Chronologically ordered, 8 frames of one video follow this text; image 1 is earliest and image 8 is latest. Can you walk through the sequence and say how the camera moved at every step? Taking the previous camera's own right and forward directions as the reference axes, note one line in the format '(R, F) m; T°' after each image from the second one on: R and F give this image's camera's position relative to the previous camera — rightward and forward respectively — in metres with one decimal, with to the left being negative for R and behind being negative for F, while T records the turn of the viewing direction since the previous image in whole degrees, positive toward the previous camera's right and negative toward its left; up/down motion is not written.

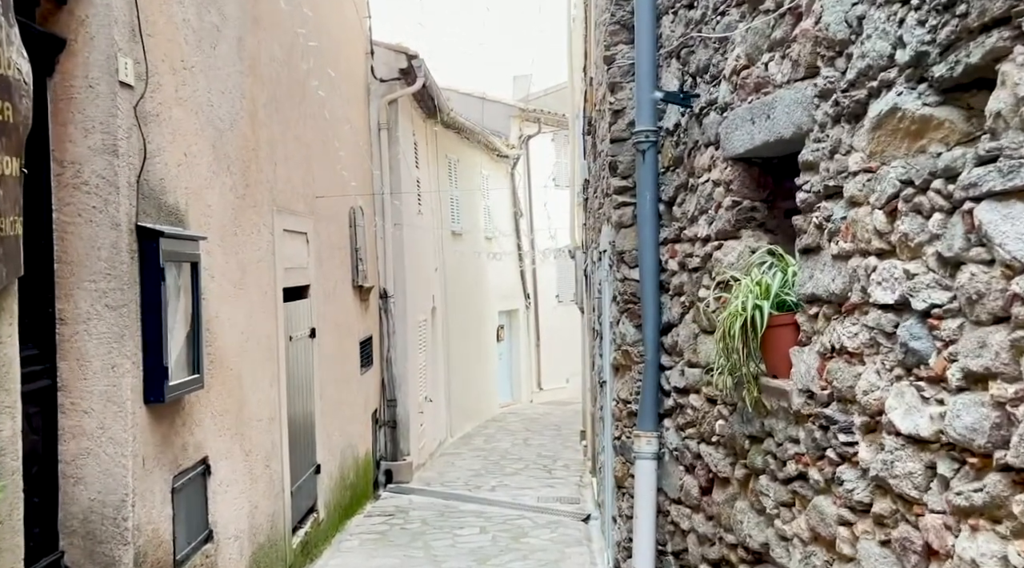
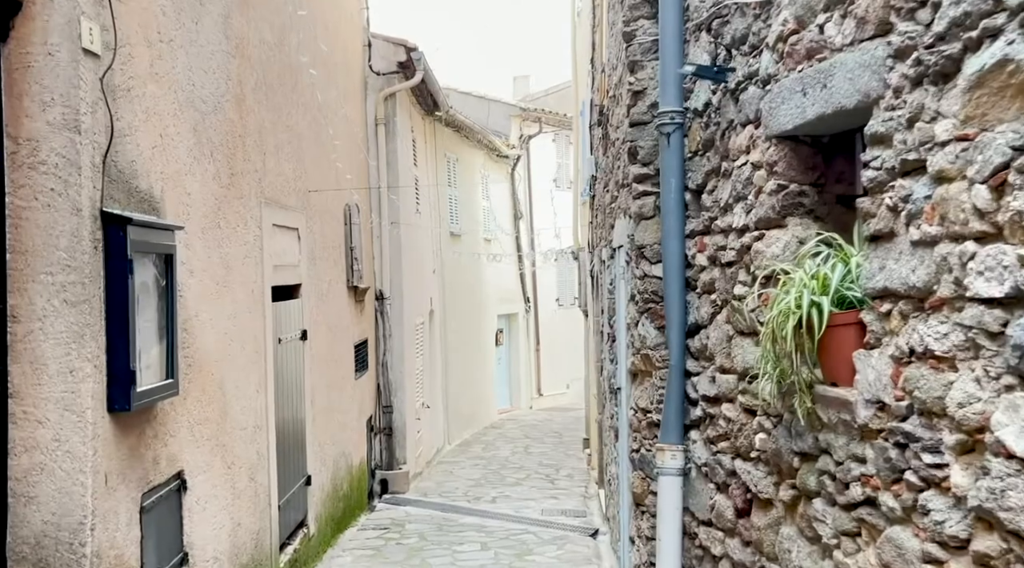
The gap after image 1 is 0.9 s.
(-0.1, +0.4) m; 0°
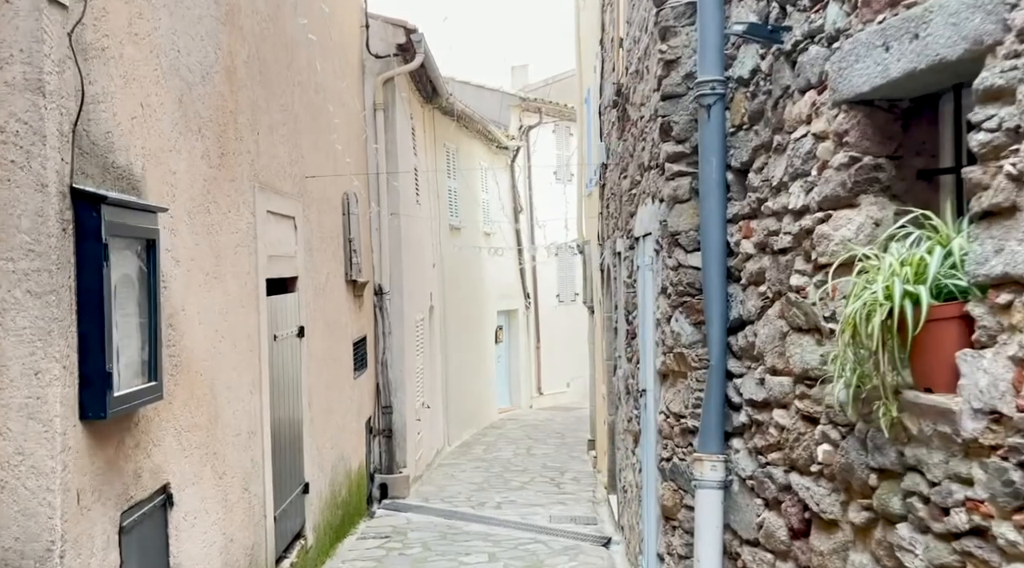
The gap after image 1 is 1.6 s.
(-0.1, +0.4) m; 0°
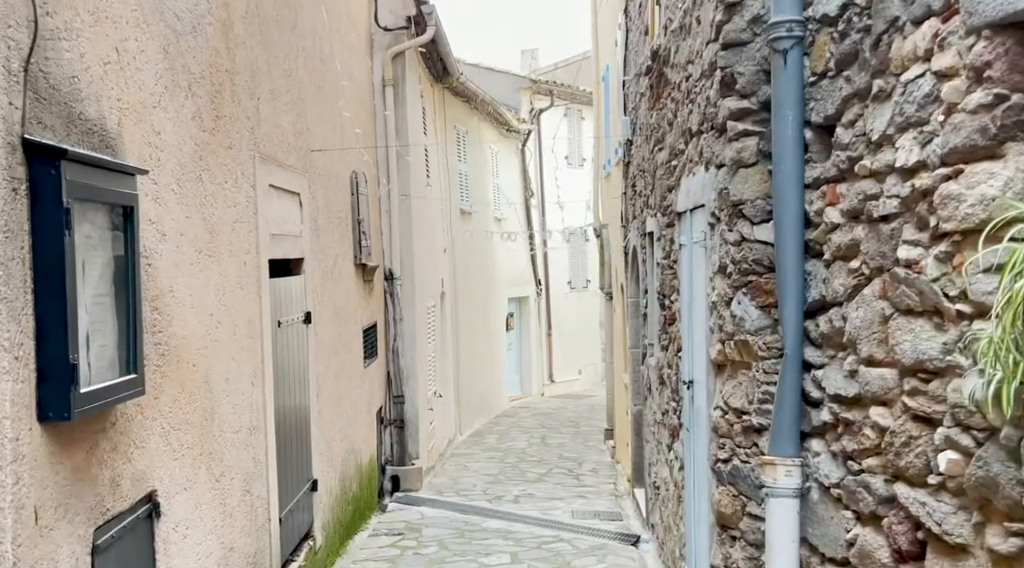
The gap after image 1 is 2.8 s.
(-0.1, +0.5) m; 0°
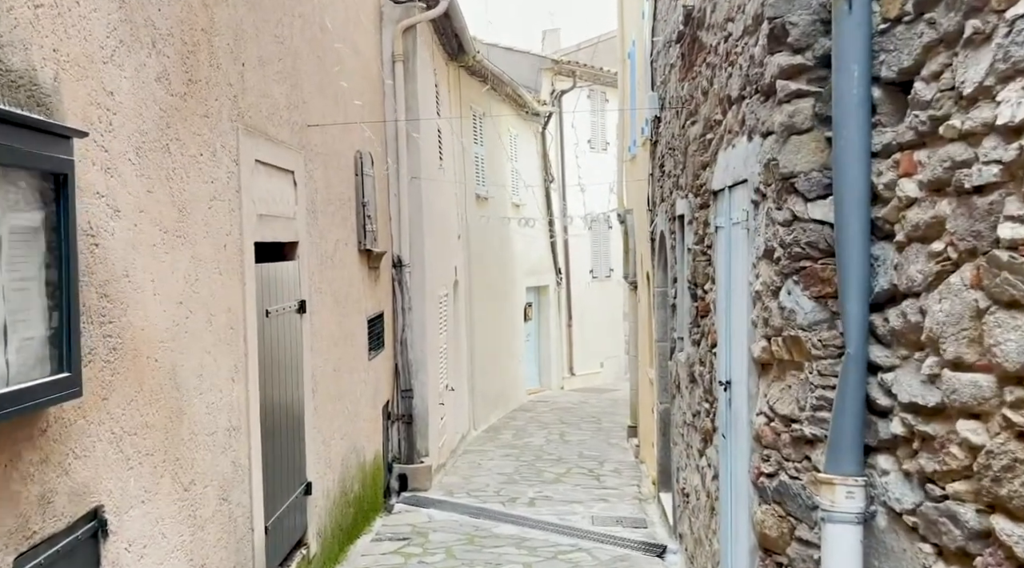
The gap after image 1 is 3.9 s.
(0.0, +0.4) m; -1°
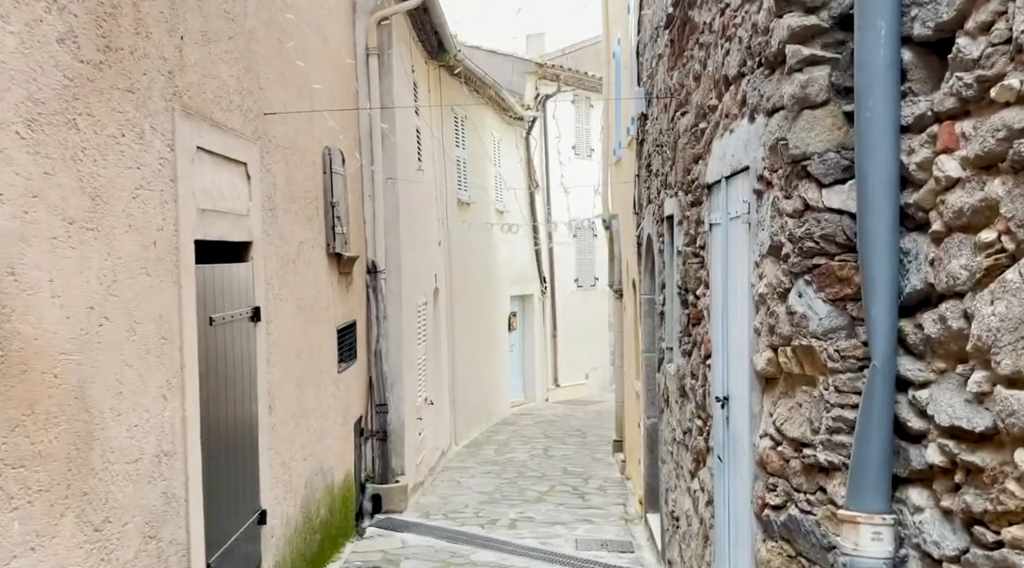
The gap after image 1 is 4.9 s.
(+0.1, +0.4) m; +1°
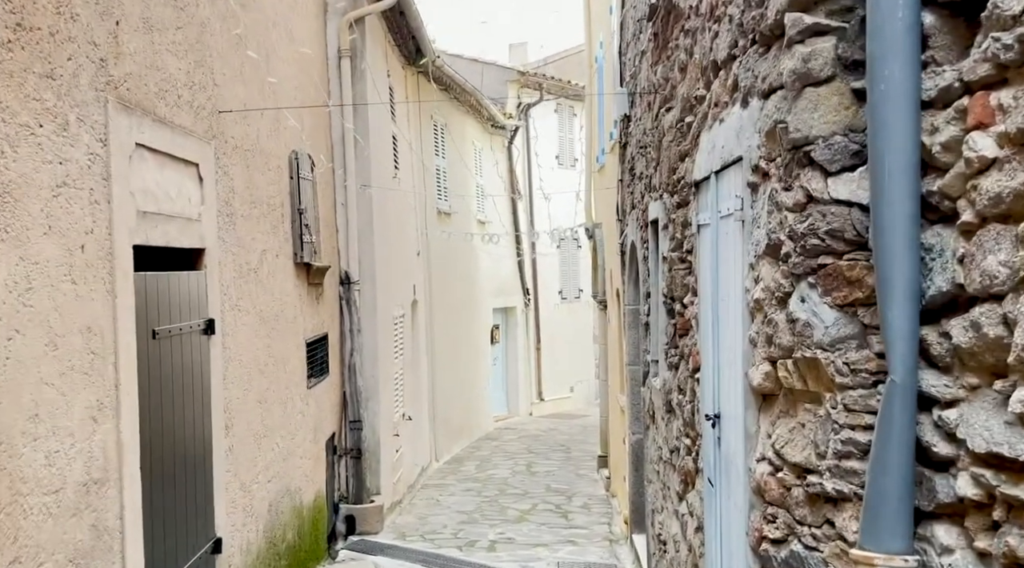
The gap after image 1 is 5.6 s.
(+0.1, +0.3) m; +1°
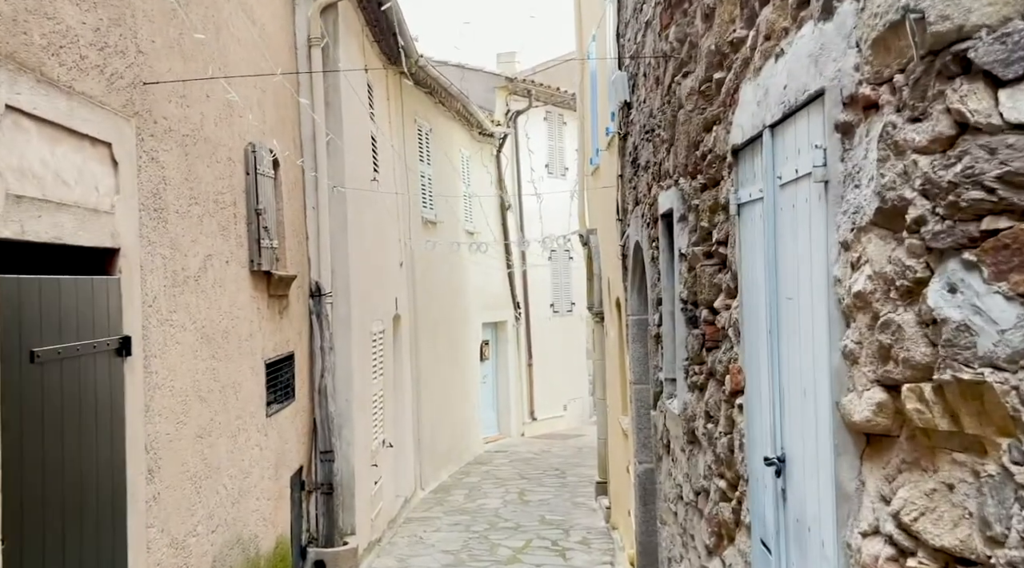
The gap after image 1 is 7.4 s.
(0.0, +0.8) m; 0°
